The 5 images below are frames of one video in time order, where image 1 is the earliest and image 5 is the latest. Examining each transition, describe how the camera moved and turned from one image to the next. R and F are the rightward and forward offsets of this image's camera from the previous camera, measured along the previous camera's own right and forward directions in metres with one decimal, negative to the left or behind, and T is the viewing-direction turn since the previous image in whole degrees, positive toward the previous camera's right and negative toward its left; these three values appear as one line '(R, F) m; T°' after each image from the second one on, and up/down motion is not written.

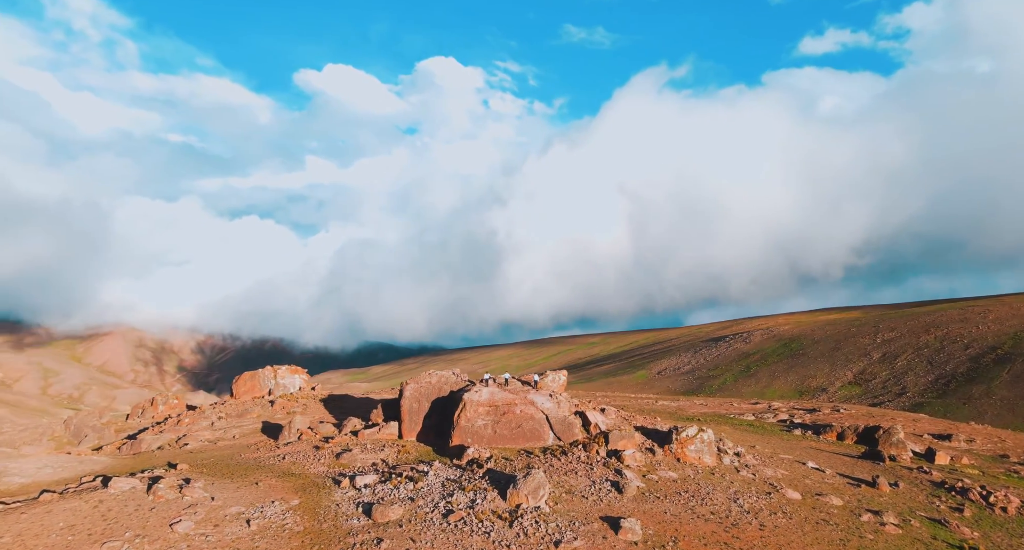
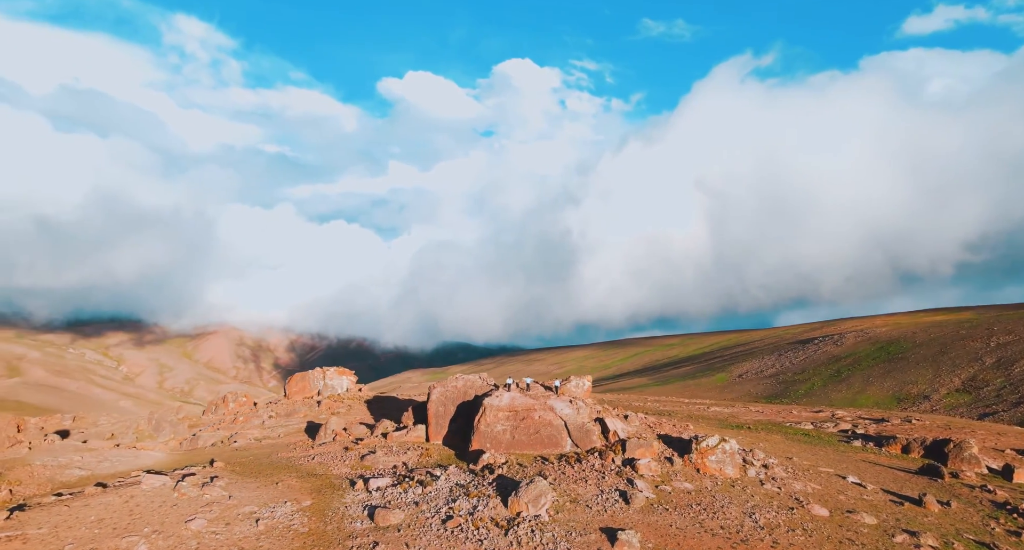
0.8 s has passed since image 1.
(+2.1, +0.6) m; -6°
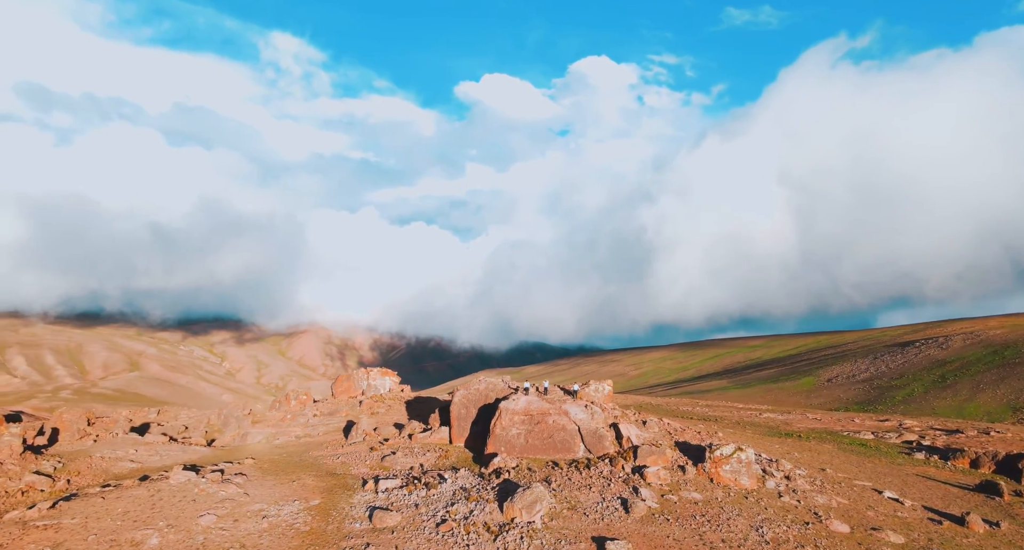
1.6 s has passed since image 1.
(+2.2, +0.5) m; -5°
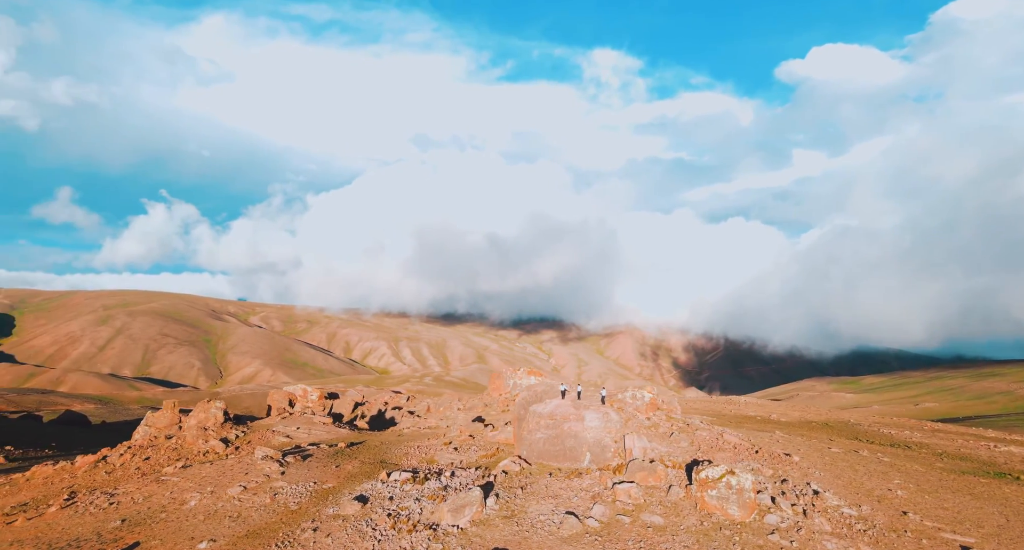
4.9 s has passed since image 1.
(+9.5, +2.4) m; -20°
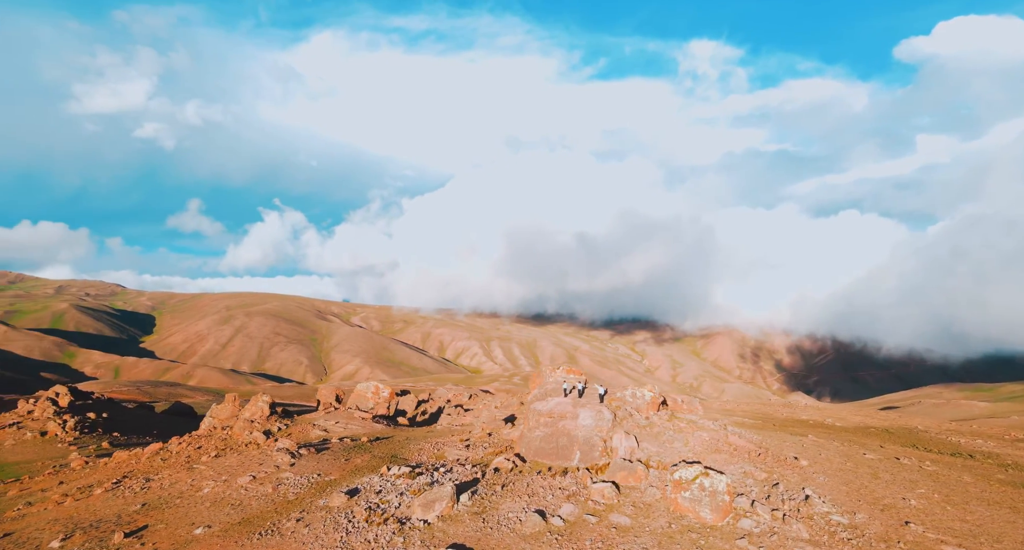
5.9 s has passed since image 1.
(+3.2, -0.1) m; -6°
